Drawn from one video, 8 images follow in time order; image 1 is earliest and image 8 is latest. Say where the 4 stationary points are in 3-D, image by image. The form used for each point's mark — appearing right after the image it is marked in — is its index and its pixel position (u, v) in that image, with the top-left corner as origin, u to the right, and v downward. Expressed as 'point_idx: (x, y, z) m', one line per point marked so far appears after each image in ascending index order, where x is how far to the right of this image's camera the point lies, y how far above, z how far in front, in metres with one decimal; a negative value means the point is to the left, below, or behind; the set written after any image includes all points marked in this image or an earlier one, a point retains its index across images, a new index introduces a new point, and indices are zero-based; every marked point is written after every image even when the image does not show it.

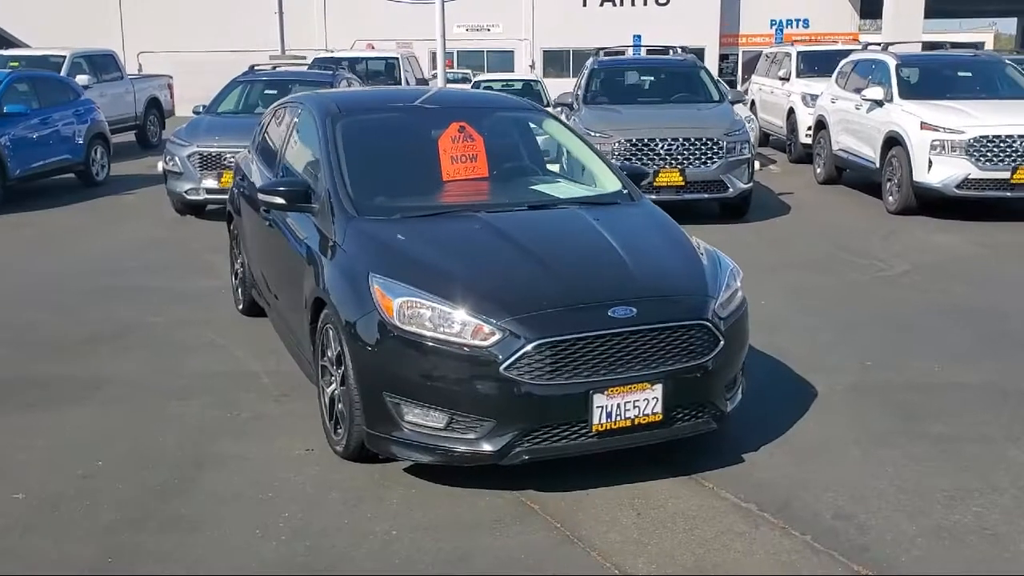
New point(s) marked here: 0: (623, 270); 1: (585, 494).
0: (+0.5, +0.1, +4.5) m
1: (+0.3, -0.9, +4.4) m
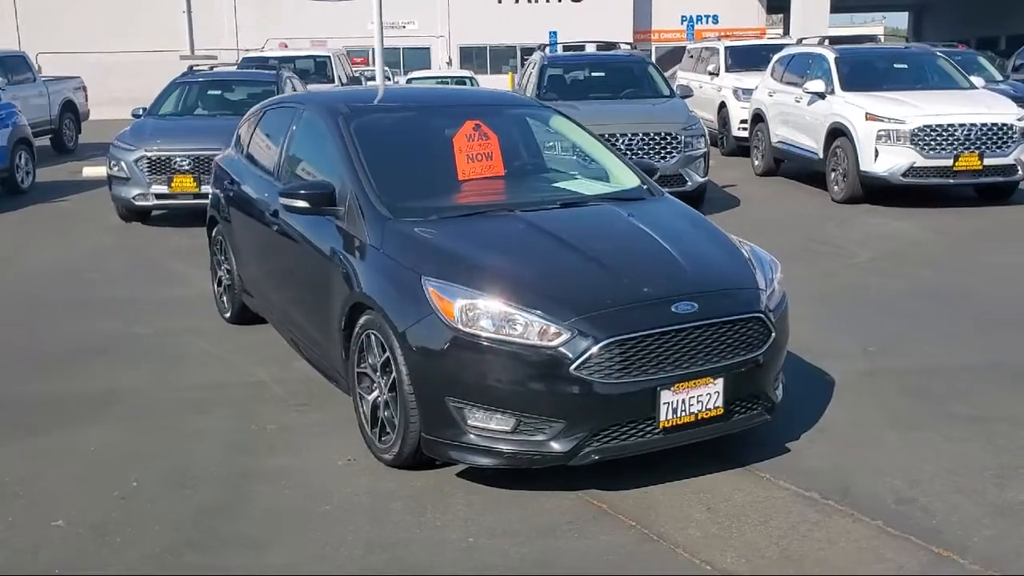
0: (+0.8, +0.1, +4.5) m
1: (+0.6, -0.9, +4.4) m
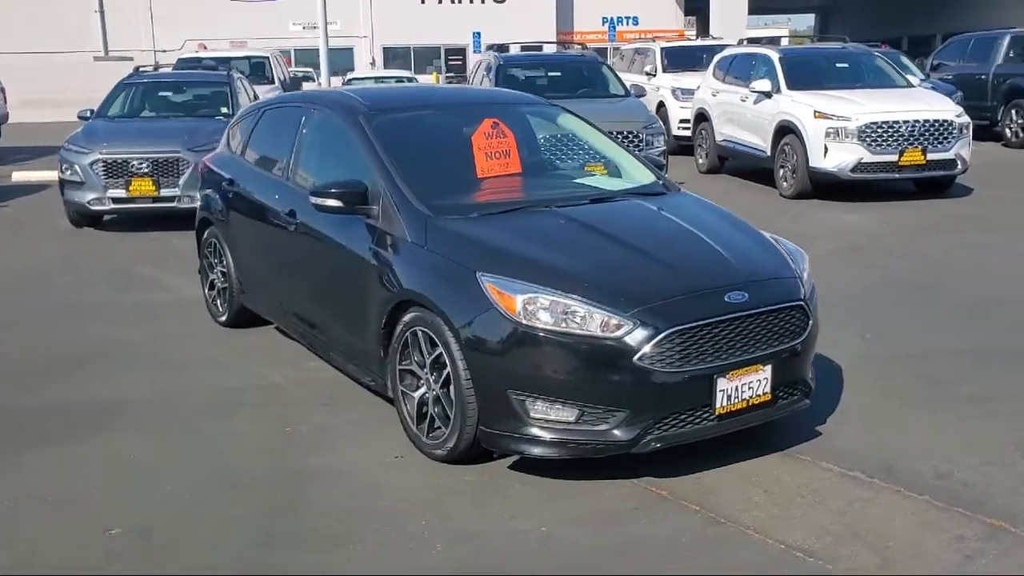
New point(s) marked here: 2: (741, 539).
0: (+1.0, +0.1, +4.7) m
1: (+0.9, -0.9, +4.5) m
2: (+0.9, -1.0, +3.9) m
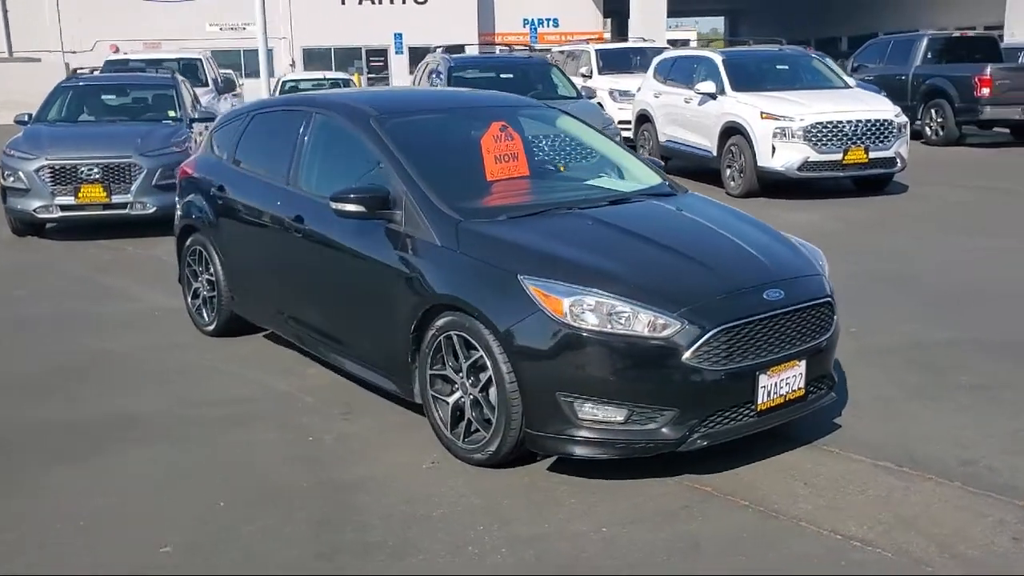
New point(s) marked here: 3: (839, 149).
0: (+1.1, +0.2, +4.8) m
1: (+1.1, -0.9, +4.6) m
2: (+1.2, -1.0, +4.0) m
3: (+4.4, +1.9, +13.3) m
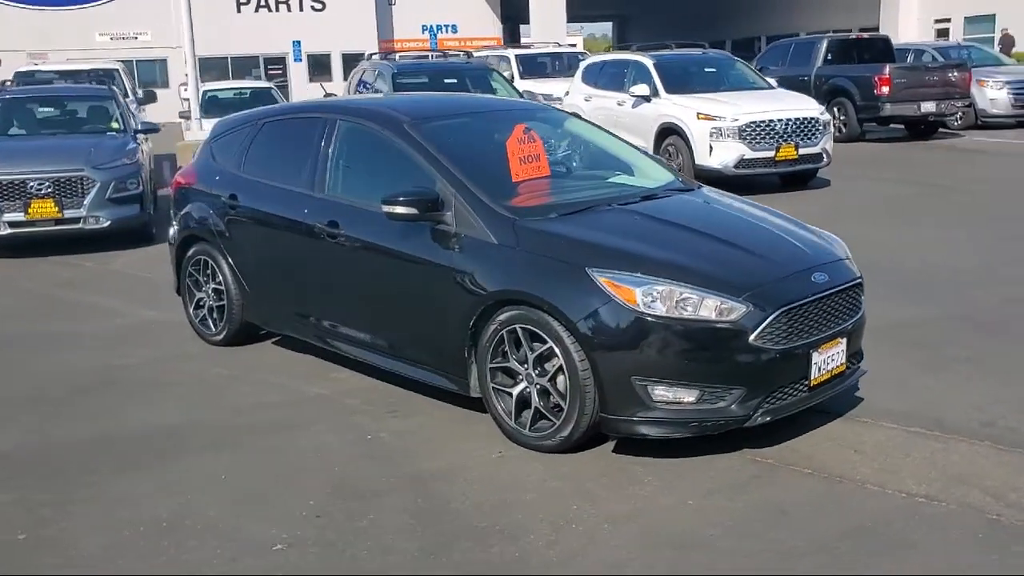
0: (+1.4, +0.2, +5.1) m
1: (+1.4, -0.8, +4.9) m
2: (+1.6, -0.9, +4.4) m
3: (+3.7, +2.0, +14.0) m
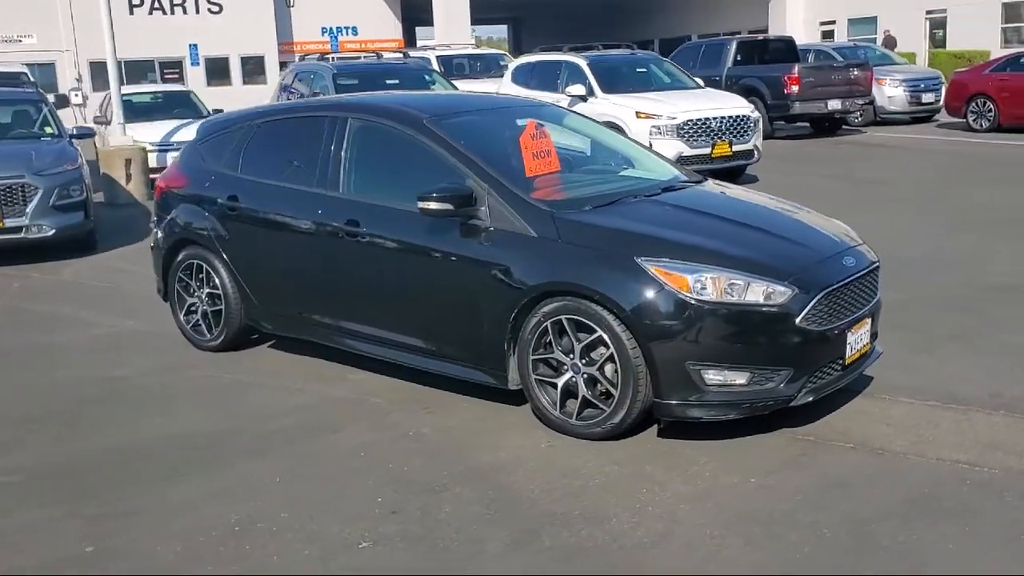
0: (+1.6, +0.3, +5.3) m
1: (+1.6, -0.7, +5.1) m
2: (+1.9, -0.8, +4.6) m
3: (+2.9, +2.1, +14.4) m
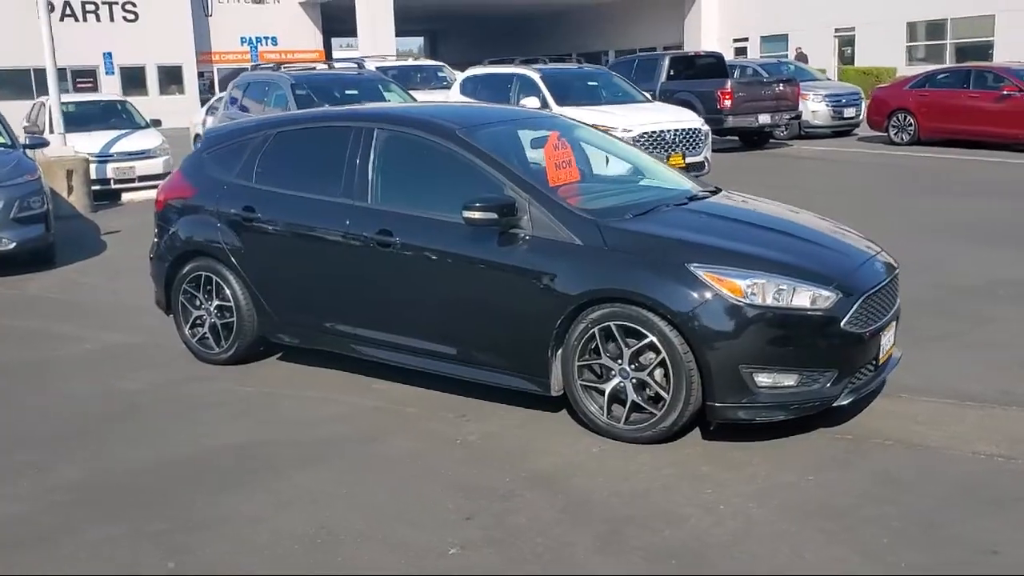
0: (+1.8, +0.3, +5.6) m
1: (+1.9, -0.7, +5.4) m
2: (+2.2, -0.8, +4.9) m
3: (+2.3, +2.0, +14.7) m
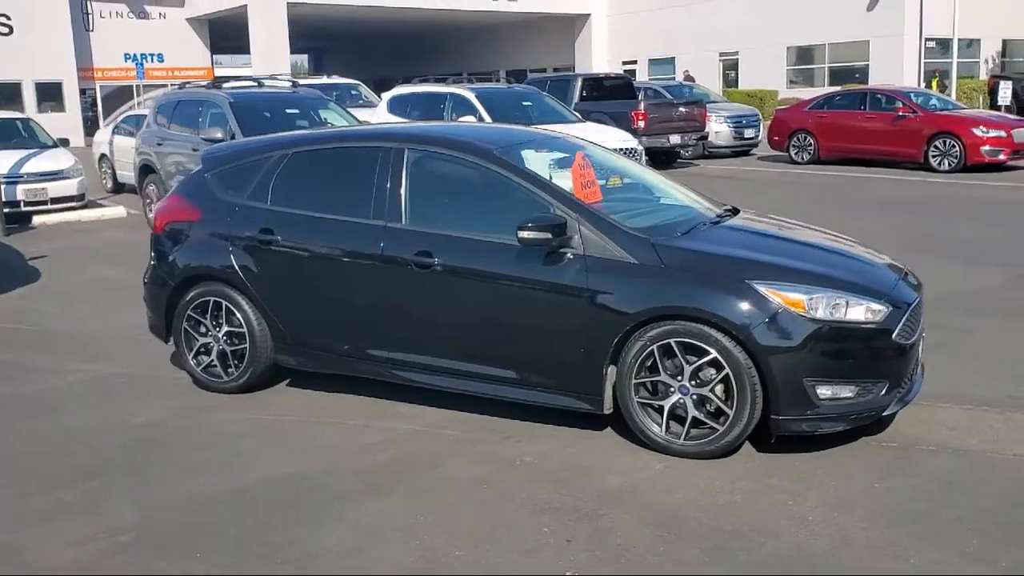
0: (+2.1, +0.2, +5.8) m
1: (+2.2, -0.8, +5.6) m
2: (+2.5, -0.9, +5.1) m
3: (+1.4, +1.7, +15.0) m
